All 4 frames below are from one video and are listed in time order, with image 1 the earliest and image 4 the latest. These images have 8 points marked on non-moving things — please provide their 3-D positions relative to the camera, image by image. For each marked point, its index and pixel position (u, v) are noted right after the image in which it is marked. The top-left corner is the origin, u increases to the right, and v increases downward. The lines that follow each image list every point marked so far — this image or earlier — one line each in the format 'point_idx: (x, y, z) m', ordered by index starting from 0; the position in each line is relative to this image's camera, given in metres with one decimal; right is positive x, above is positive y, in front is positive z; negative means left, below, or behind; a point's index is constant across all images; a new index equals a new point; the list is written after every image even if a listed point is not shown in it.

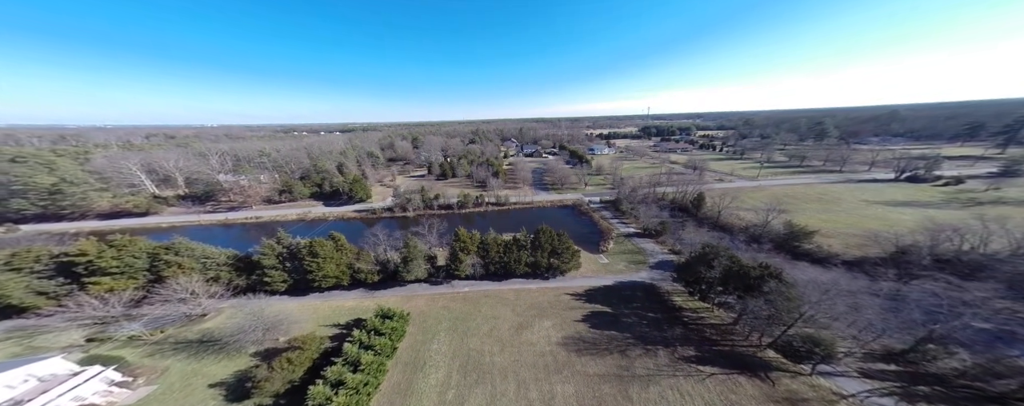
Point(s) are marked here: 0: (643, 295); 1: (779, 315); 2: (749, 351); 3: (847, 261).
0: (+10.3, -7.3, +17.8) m
1: (+13.7, -6.0, +11.9) m
2: (+13.2, -8.8, +12.6) m
3: (+26.1, -5.0, +17.7) m
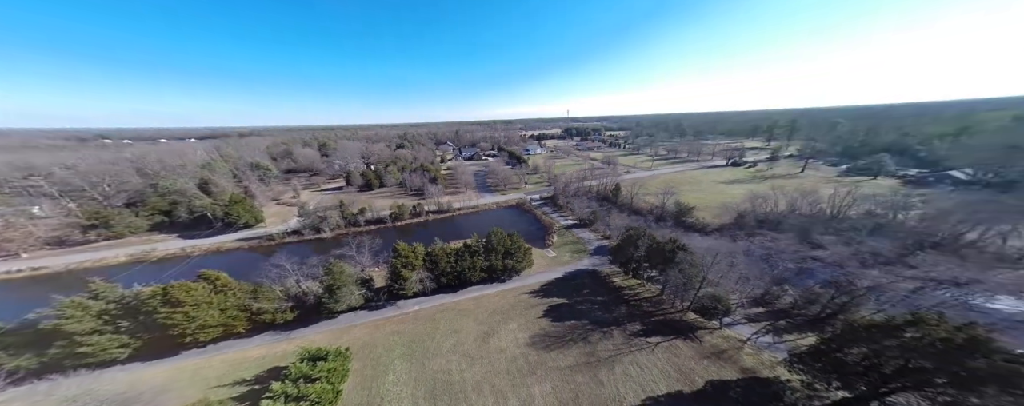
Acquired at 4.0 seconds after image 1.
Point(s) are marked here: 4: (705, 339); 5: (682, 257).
0: (+6.6, -6.6, +19.8) m
1: (+11.5, -4.8, +15.2) m
2: (+11.1, -7.7, +15.7) m
3: (+21.5, -2.9, +24.5) m
4: (+11.3, -8.0, +13.7) m
5: (+11.3, -3.4, +15.6) m
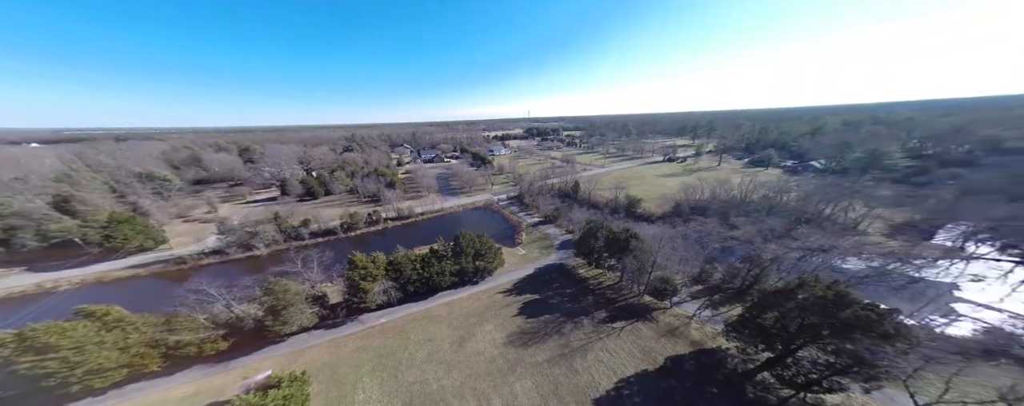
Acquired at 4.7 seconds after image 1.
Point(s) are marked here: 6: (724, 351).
0: (+4.1, -6.5, +20.8) m
1: (+9.6, -4.5, +17.0) m
2: (+9.3, -7.3, +17.6) m
3: (+17.7, -1.9, +27.9) m
4: (+9.8, -7.6, +15.5) m
5: (+9.2, -3.0, +17.4) m
6: (+11.3, -7.9, +12.5) m
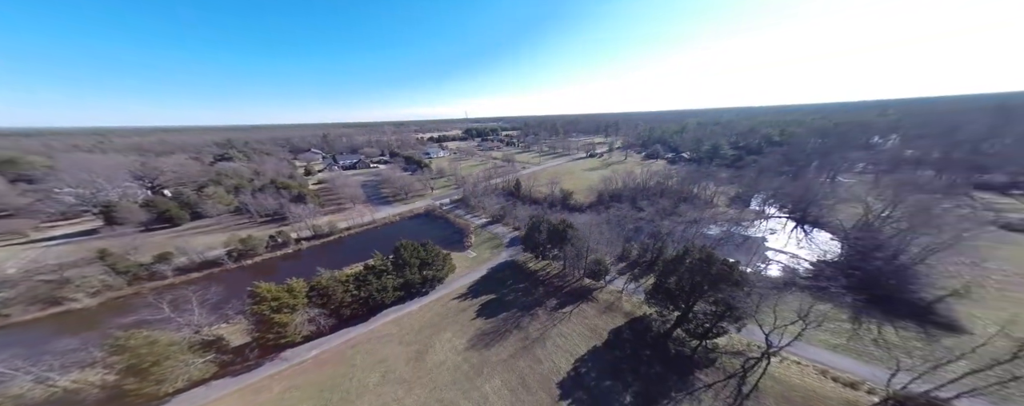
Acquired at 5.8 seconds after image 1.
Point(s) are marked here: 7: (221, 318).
0: (-0.2, -6.5, +21.7) m
1: (+6.0, -4.1, +19.5) m
2: (+5.7, -7.0, +20.0) m
3: (+10.6, -0.8, +32.0) m
4: (+6.8, -7.3, +18.2) m
5: (+5.4, -2.7, +19.7) m
6: (+9.1, -7.5, +15.7) m
7: (-19.7, -7.9, +15.9) m
